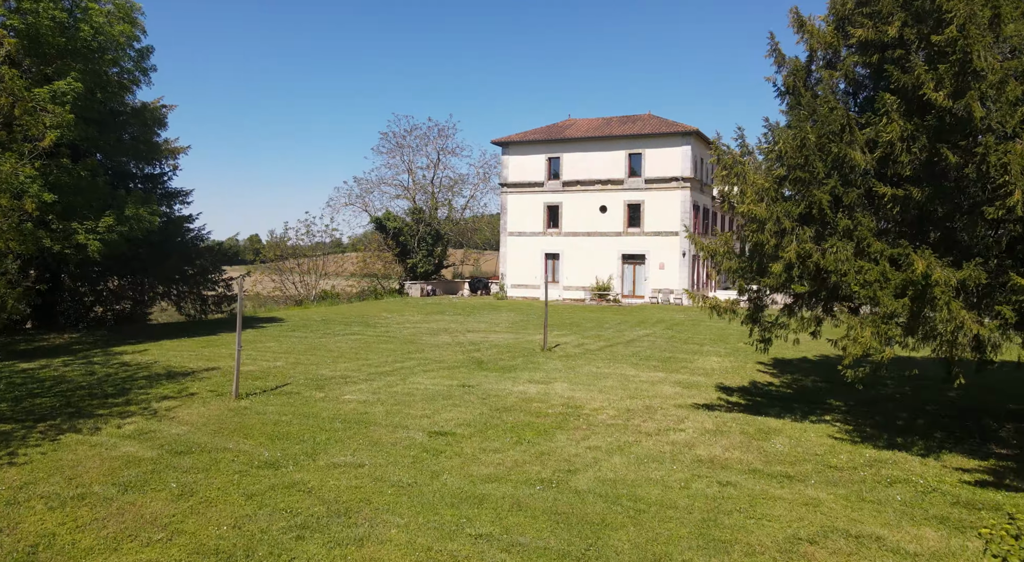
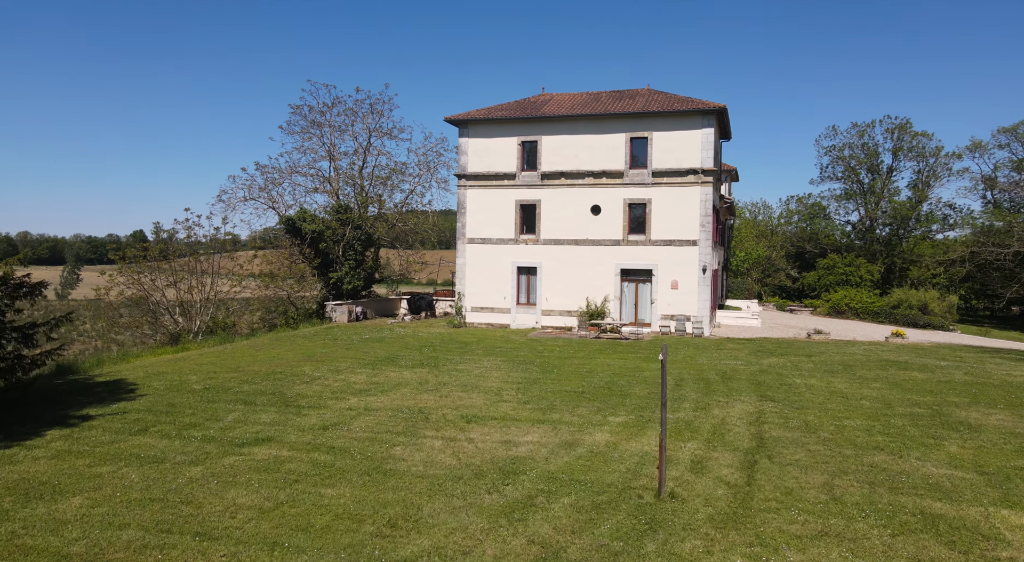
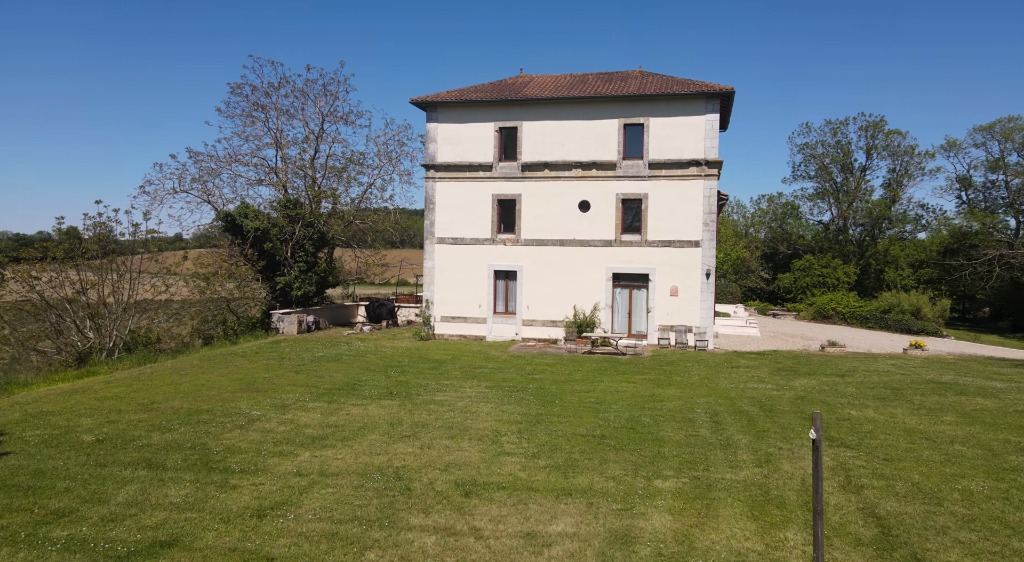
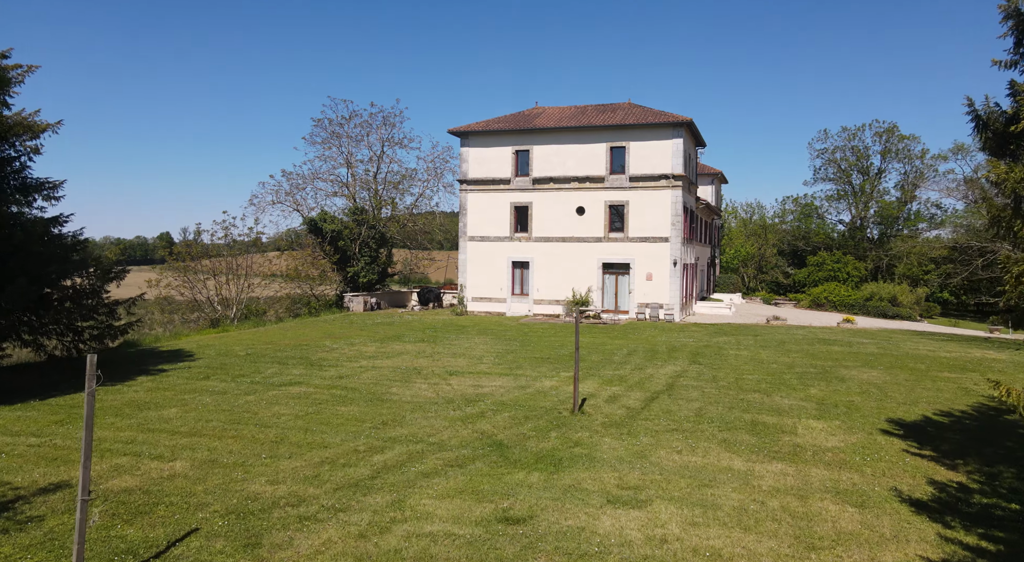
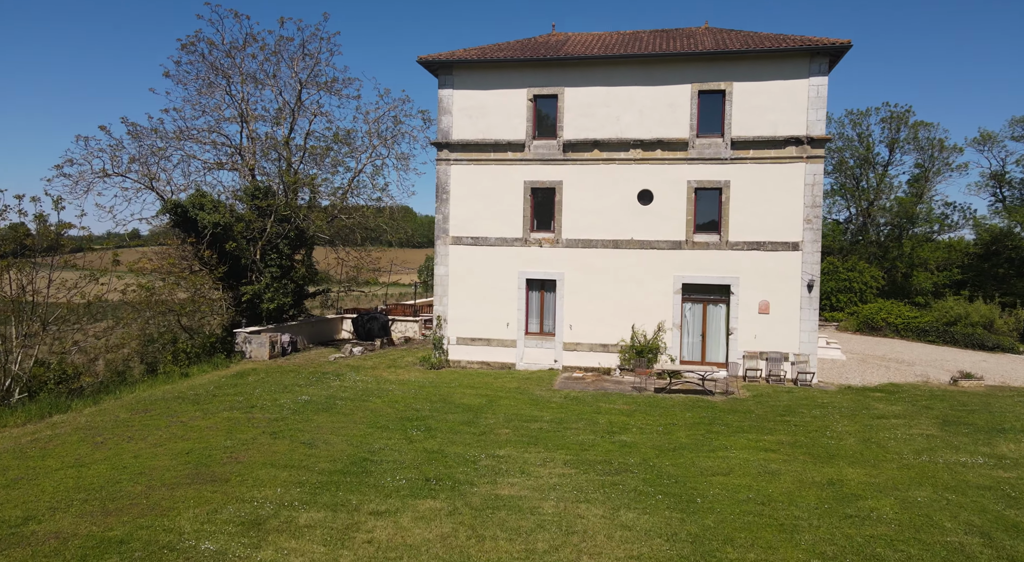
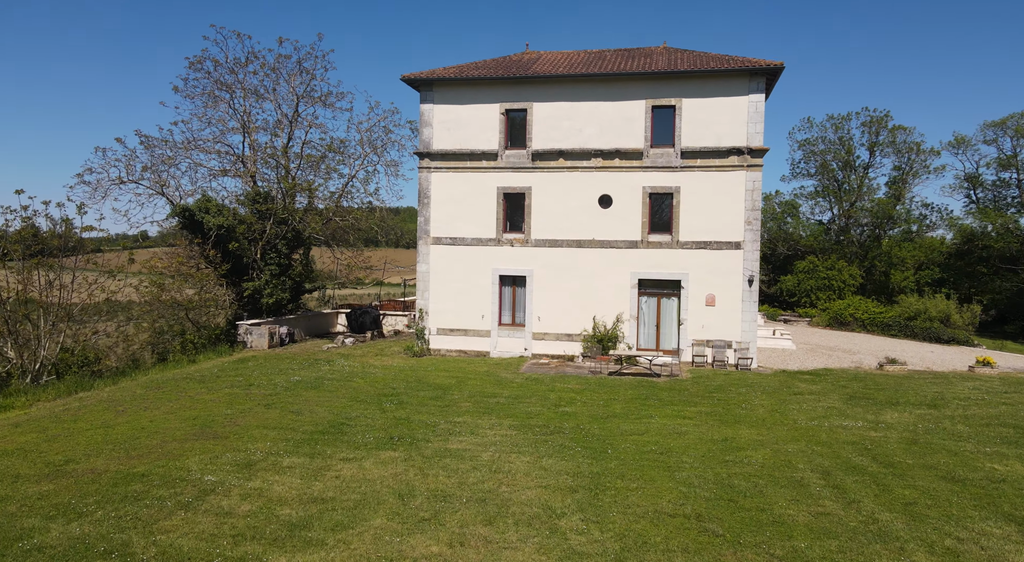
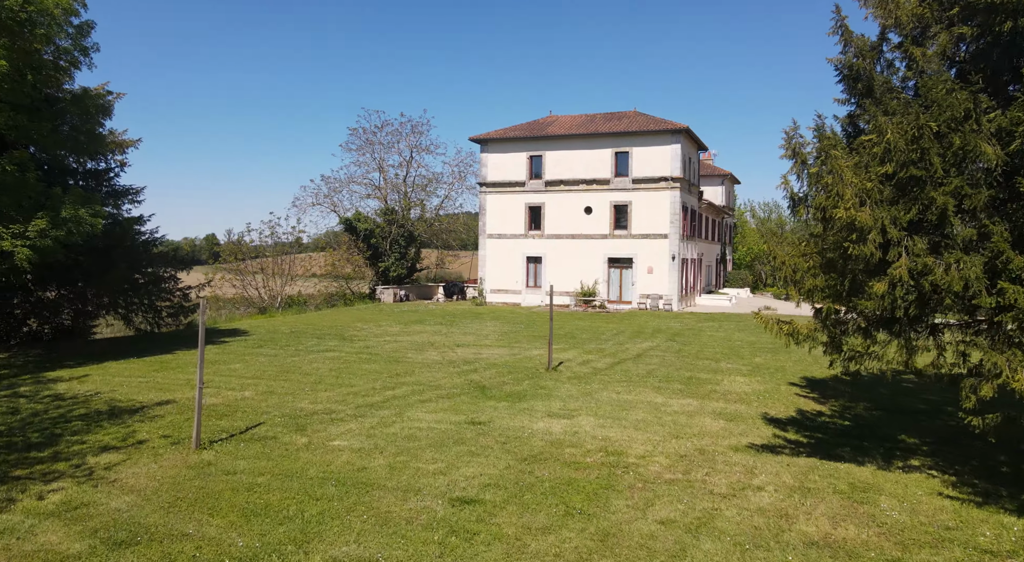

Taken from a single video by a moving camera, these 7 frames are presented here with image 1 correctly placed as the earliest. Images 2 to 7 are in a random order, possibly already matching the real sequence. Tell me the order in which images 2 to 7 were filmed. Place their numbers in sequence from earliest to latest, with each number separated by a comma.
7, 4, 2, 3, 6, 5
